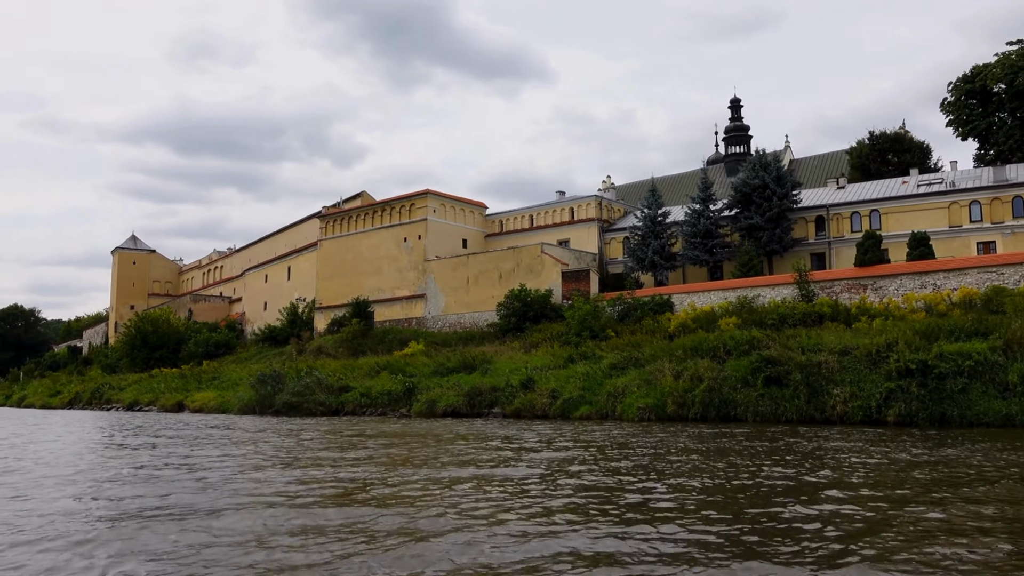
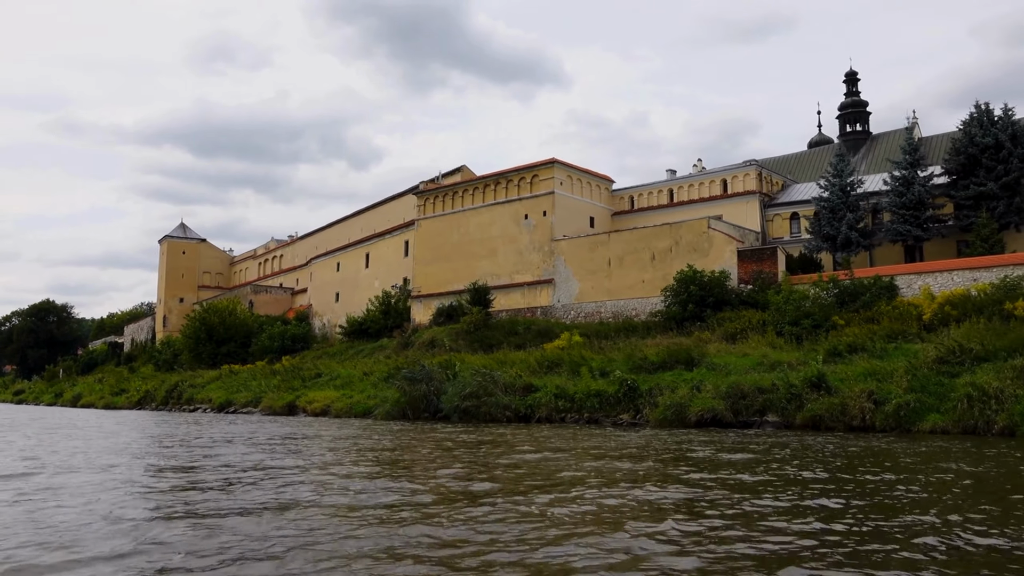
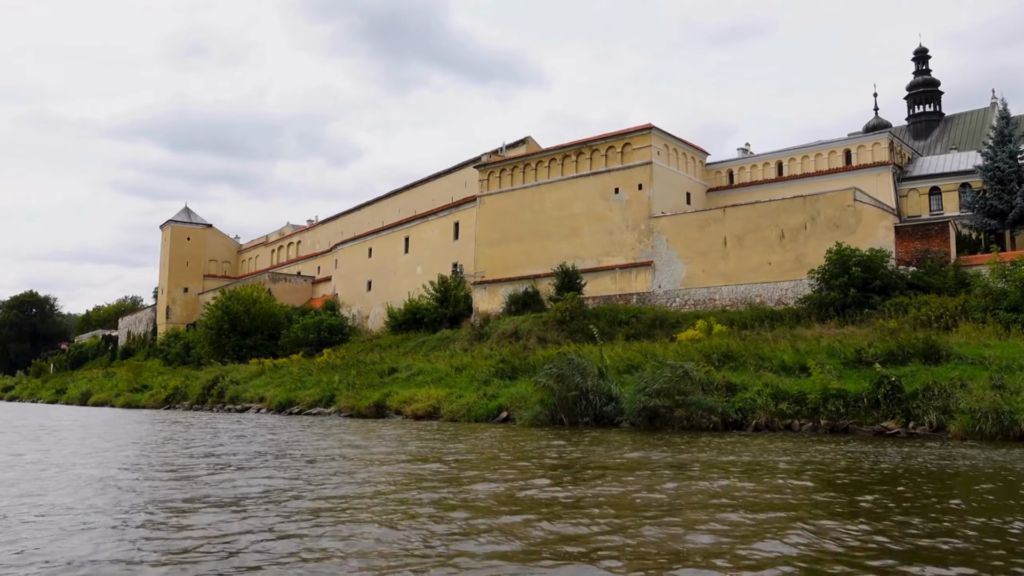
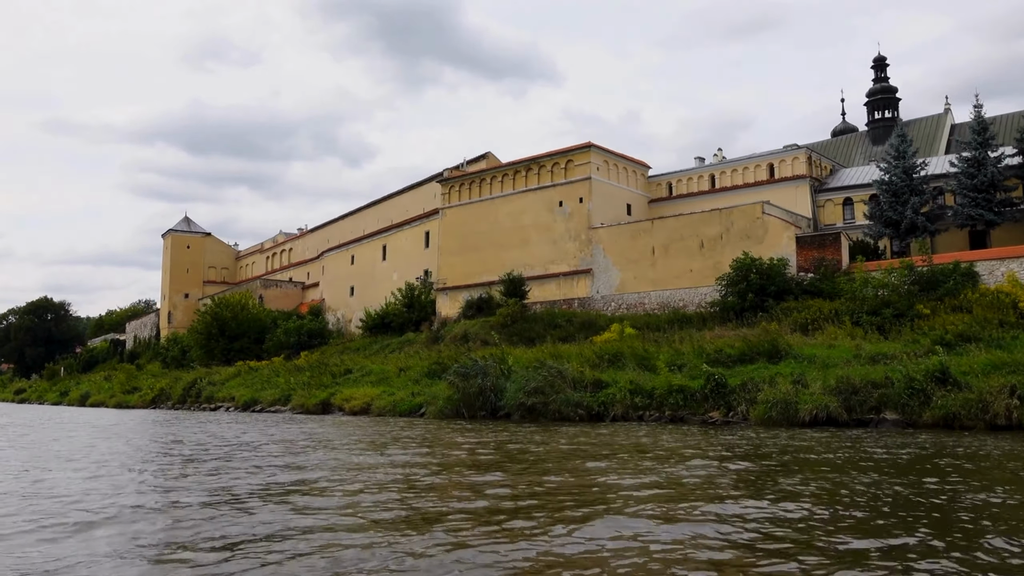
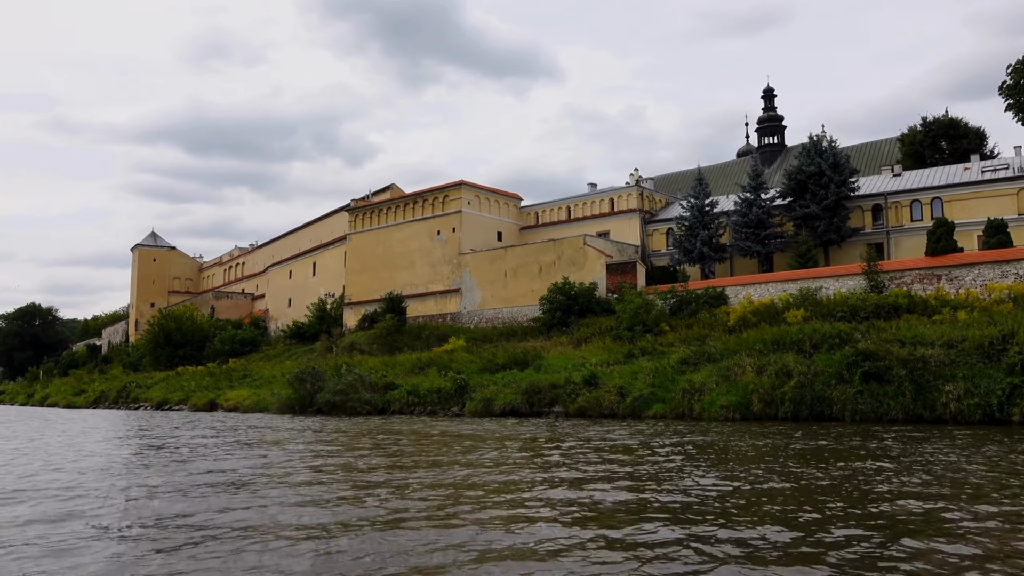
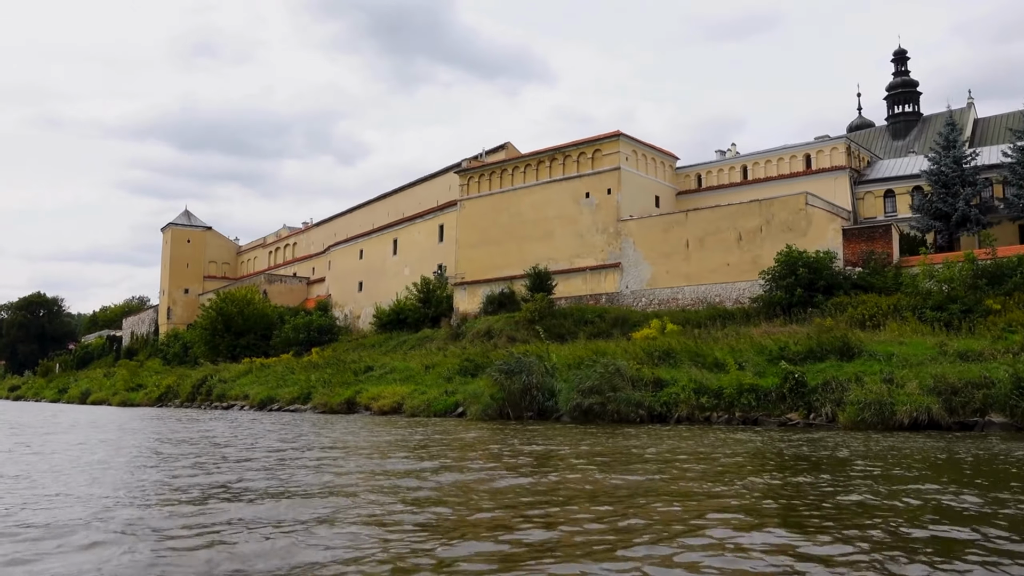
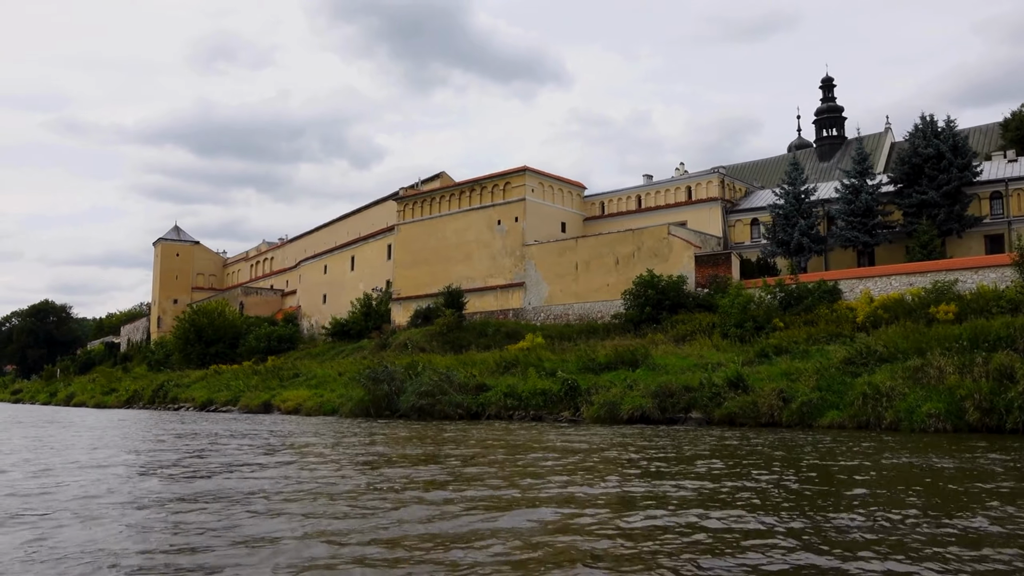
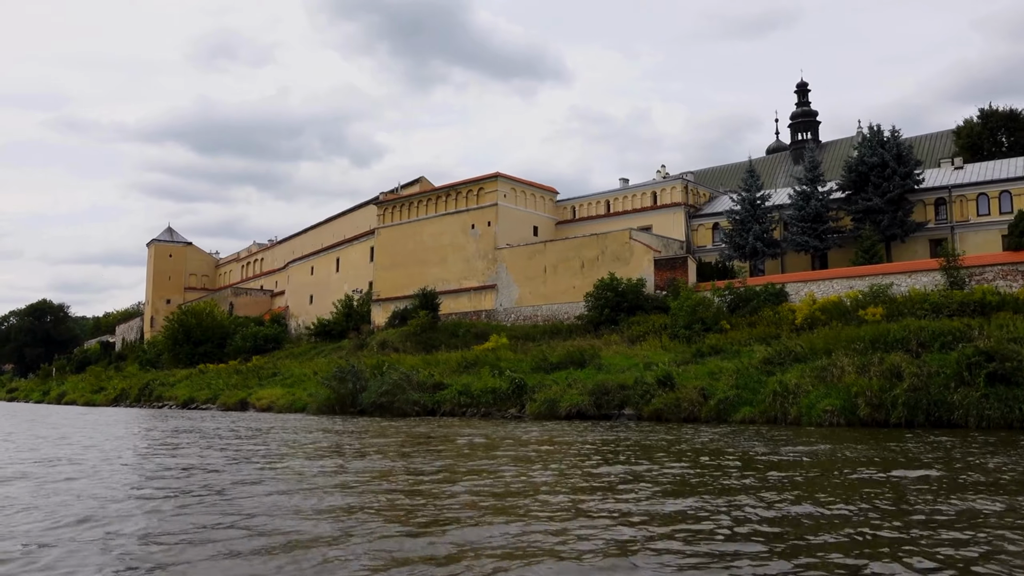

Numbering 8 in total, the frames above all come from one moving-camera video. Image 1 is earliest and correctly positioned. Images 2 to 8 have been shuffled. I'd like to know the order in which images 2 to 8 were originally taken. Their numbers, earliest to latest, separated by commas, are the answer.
5, 8, 7, 2, 4, 6, 3
